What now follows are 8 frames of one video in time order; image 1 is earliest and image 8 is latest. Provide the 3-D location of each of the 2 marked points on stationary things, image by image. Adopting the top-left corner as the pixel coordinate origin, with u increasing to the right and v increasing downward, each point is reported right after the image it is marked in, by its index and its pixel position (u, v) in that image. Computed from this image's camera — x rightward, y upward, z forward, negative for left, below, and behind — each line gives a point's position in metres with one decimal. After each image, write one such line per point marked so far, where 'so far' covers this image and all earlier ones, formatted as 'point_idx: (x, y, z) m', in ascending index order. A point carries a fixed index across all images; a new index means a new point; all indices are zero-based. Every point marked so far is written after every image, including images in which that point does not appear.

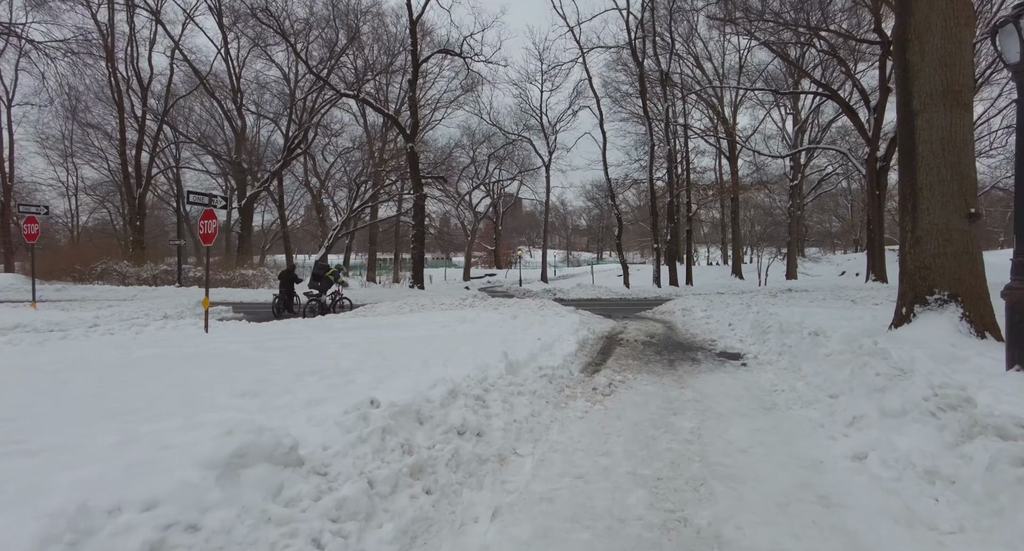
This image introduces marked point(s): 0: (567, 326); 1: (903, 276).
0: (+1.1, -1.0, +11.1) m
1: (+6.4, 0.0, +8.8) m
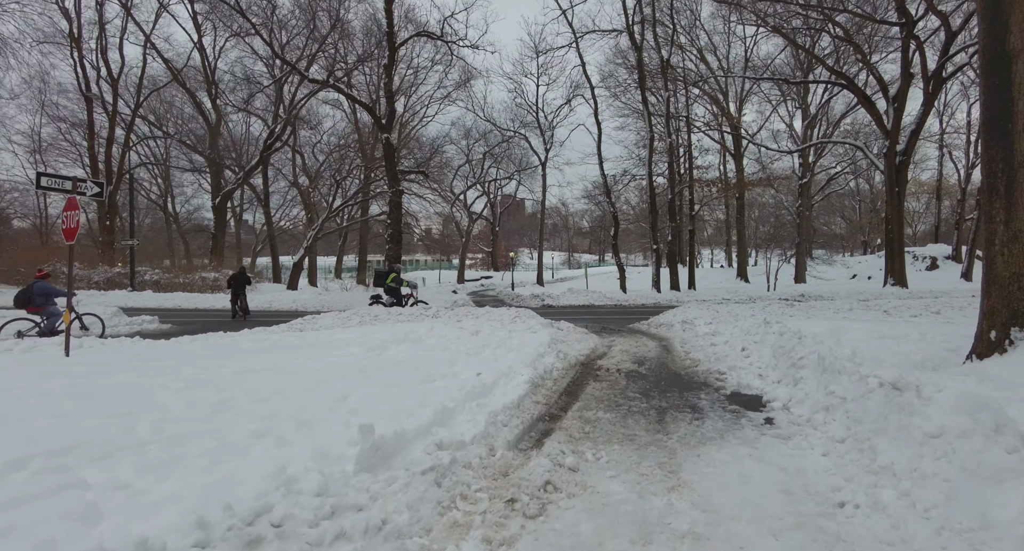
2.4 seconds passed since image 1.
0: (+0.3, -1.2, +8.6) m
1: (+5.6, -0.2, +6.3) m
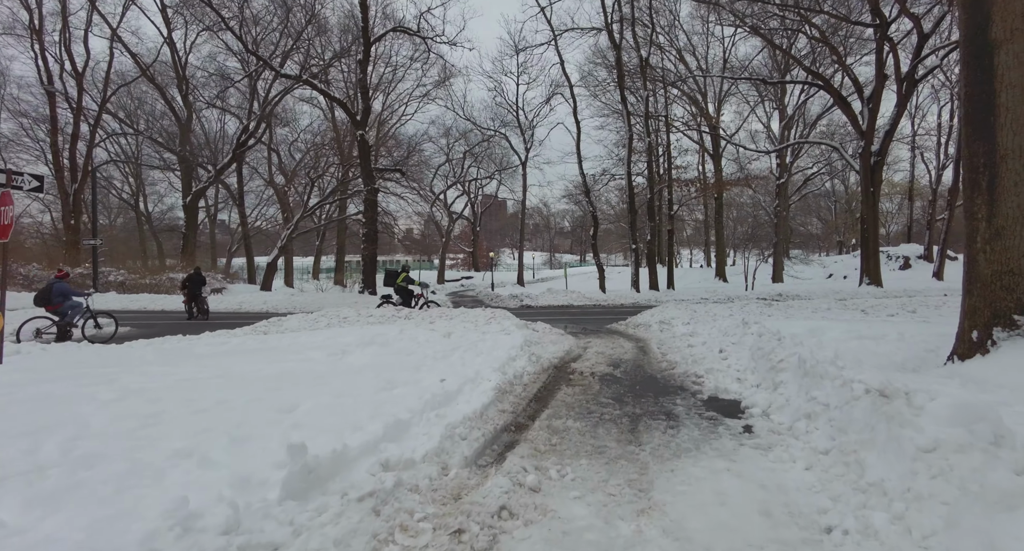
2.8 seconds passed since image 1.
0: (-0.2, -1.2, +8.2) m
1: (+5.2, -0.1, +6.1) m
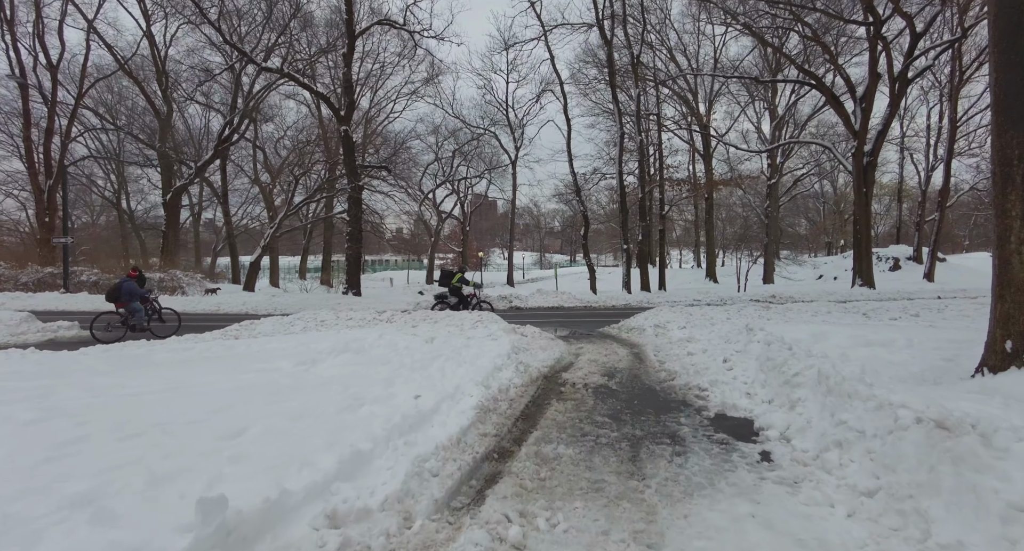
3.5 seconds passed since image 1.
0: (-0.4, -1.2, +7.6) m
1: (+5.1, -0.2, +5.5) m
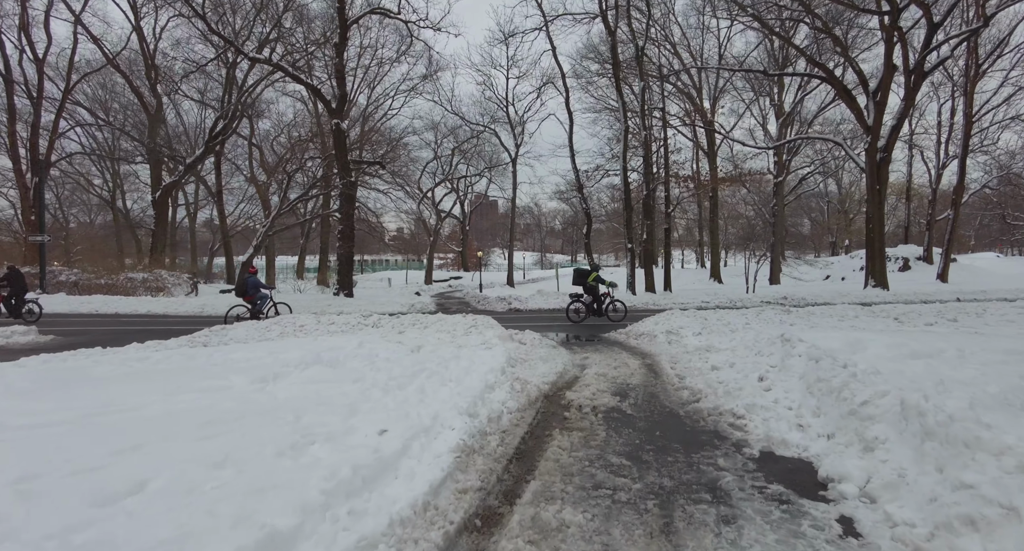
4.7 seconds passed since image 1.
0: (-0.4, -1.2, +6.4) m
1: (+5.0, -0.2, +4.4) m
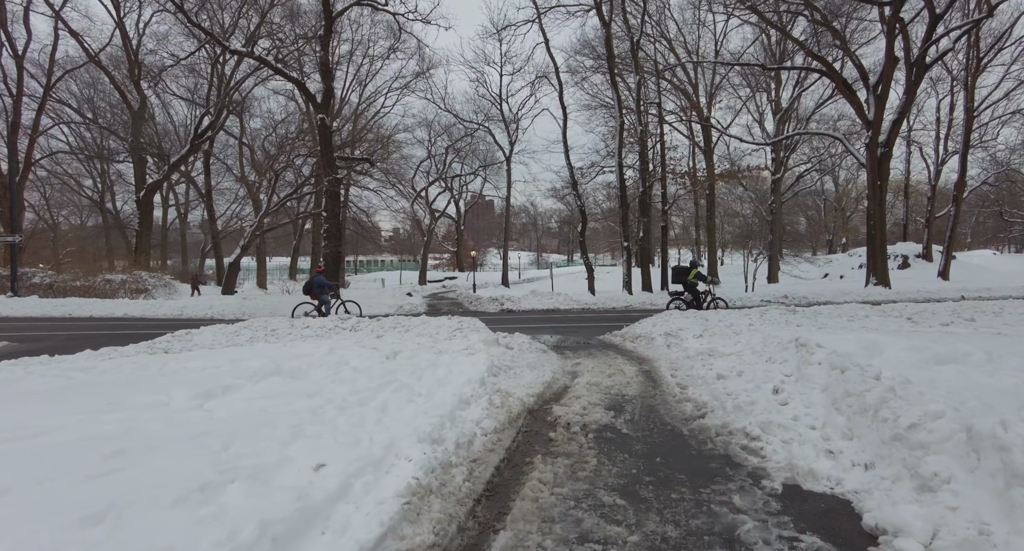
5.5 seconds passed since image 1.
0: (-0.6, -1.2, +5.6) m
1: (+4.8, -0.2, +3.6) m
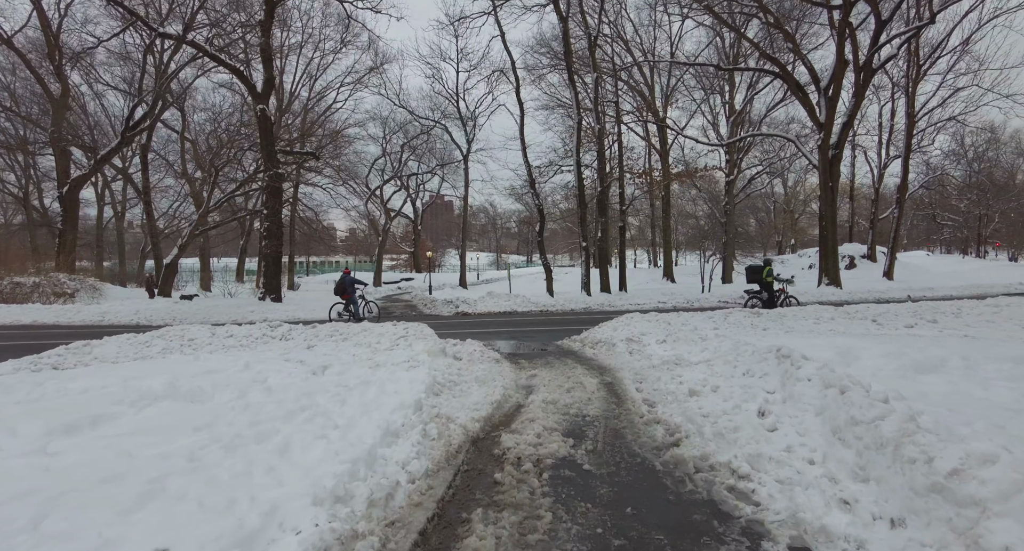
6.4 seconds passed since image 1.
0: (-1.2, -1.2, +4.7) m
1: (+4.4, -0.2, +3.1) m
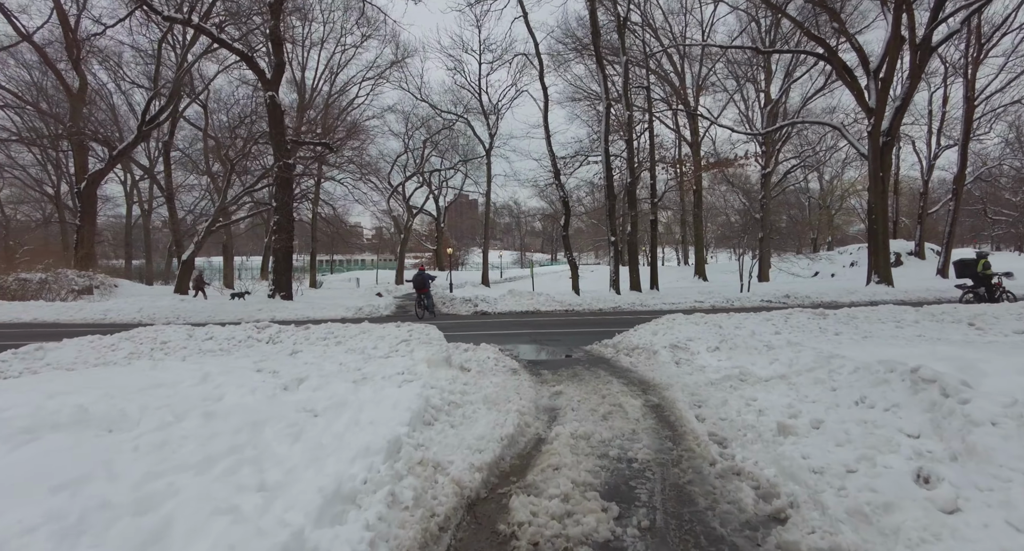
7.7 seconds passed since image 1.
0: (-1.1, -1.1, +3.2) m
1: (+4.4, -0.1, +1.3) m
